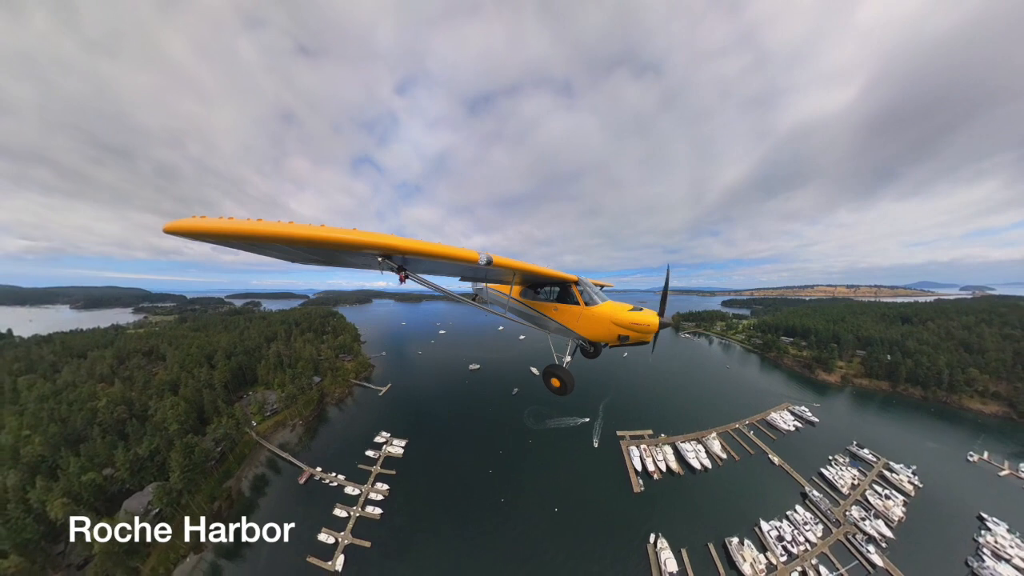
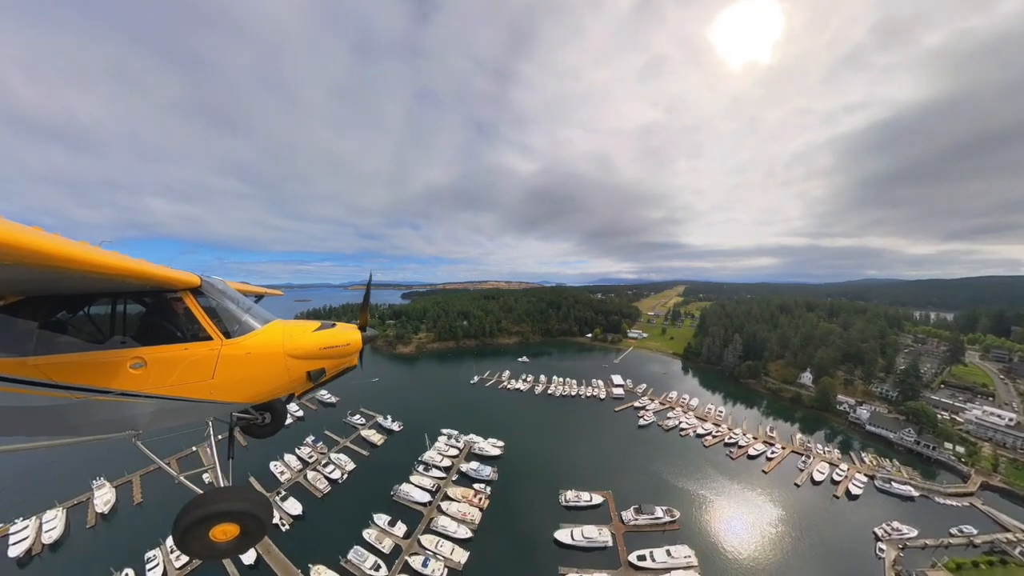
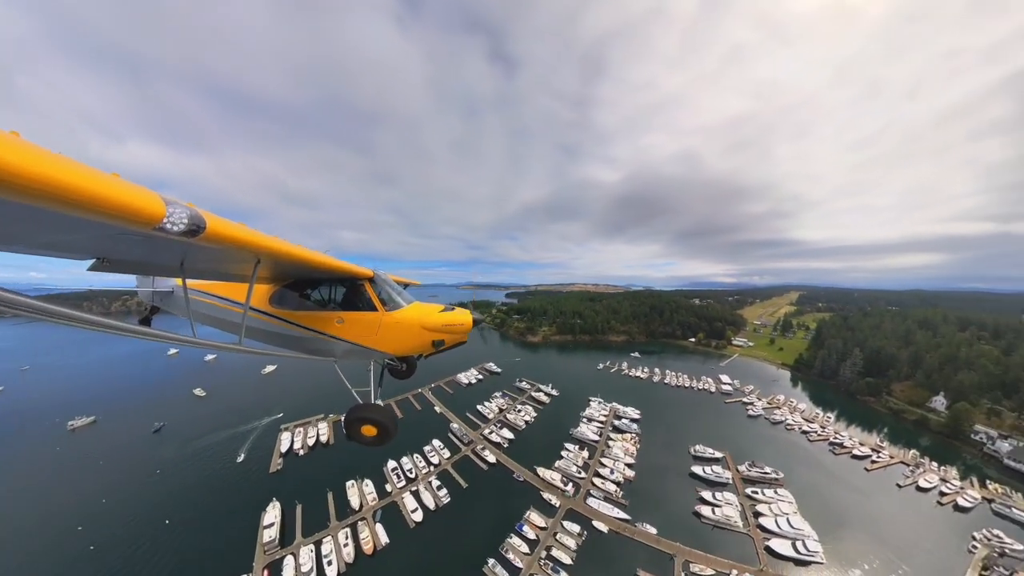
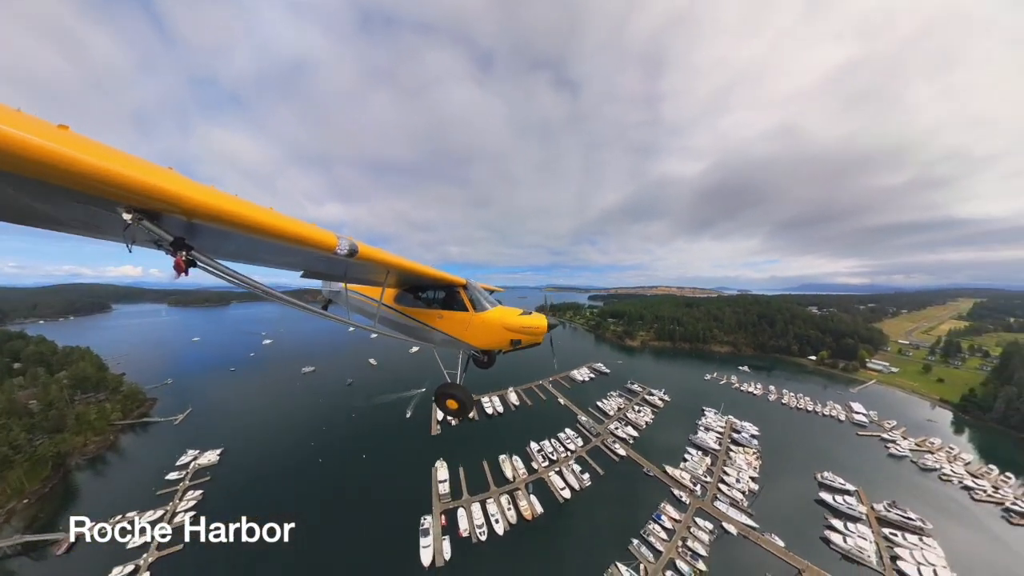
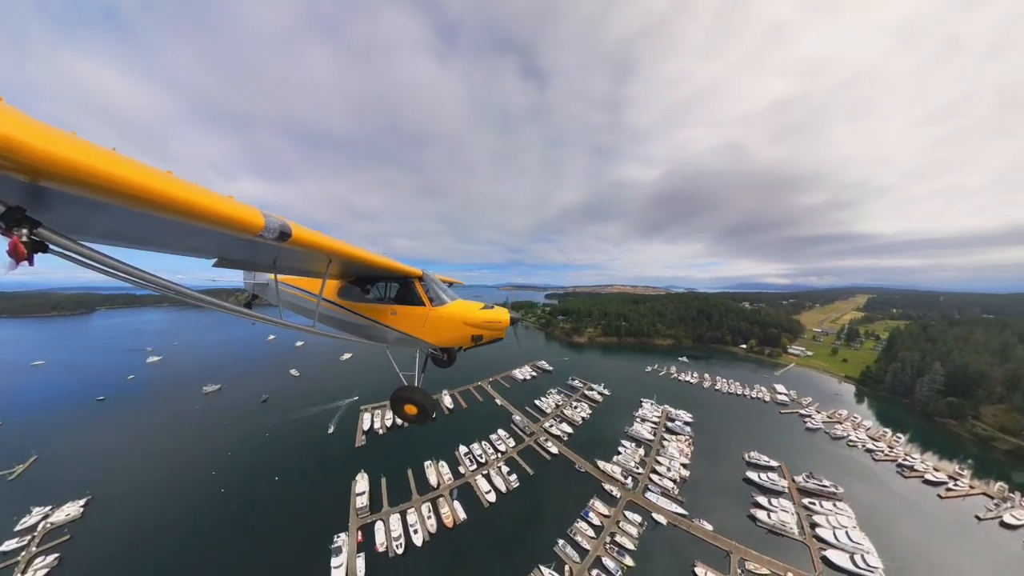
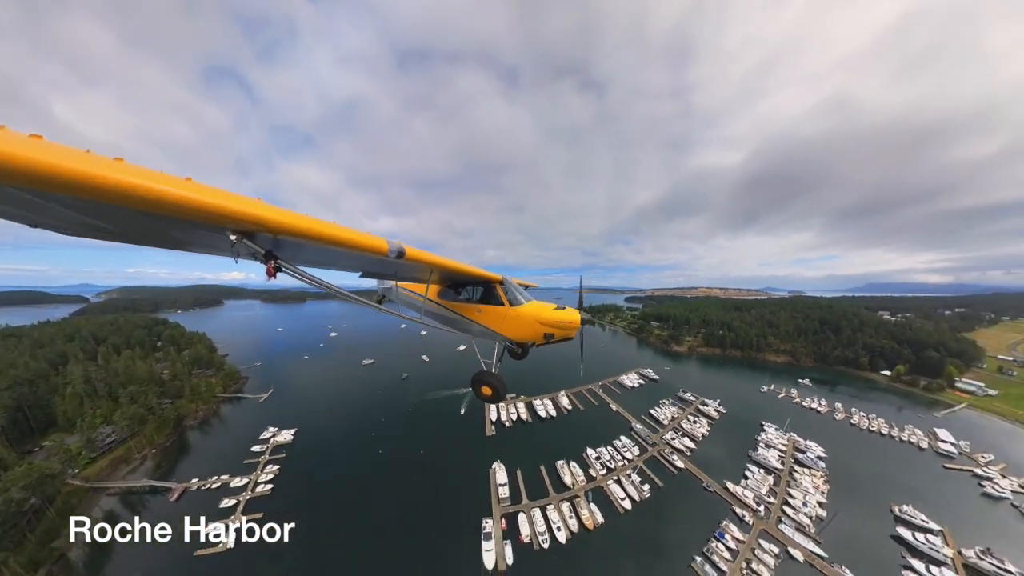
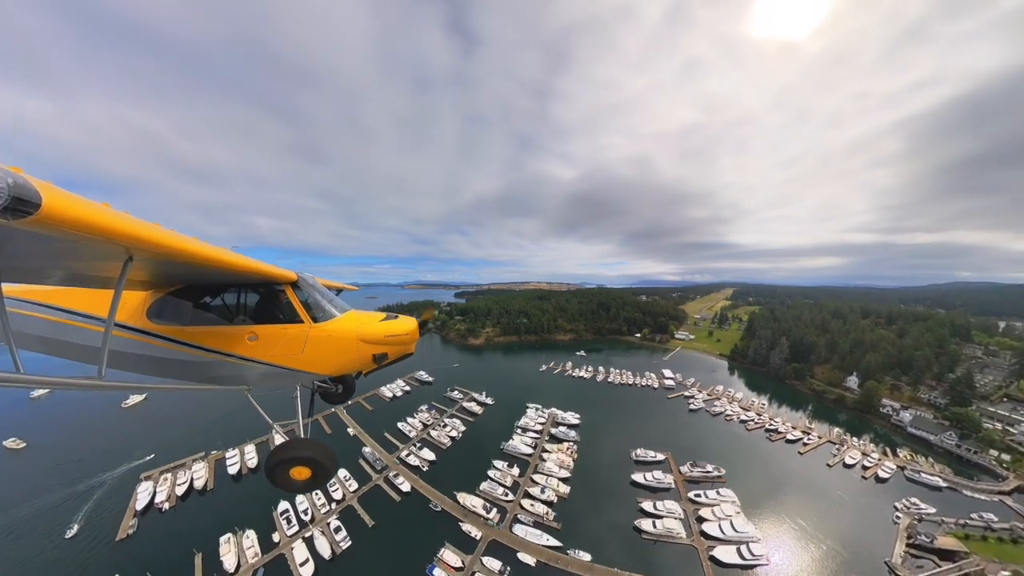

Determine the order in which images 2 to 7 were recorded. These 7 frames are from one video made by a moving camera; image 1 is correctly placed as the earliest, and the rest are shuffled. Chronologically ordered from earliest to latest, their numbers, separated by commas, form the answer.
6, 4, 5, 3, 7, 2
